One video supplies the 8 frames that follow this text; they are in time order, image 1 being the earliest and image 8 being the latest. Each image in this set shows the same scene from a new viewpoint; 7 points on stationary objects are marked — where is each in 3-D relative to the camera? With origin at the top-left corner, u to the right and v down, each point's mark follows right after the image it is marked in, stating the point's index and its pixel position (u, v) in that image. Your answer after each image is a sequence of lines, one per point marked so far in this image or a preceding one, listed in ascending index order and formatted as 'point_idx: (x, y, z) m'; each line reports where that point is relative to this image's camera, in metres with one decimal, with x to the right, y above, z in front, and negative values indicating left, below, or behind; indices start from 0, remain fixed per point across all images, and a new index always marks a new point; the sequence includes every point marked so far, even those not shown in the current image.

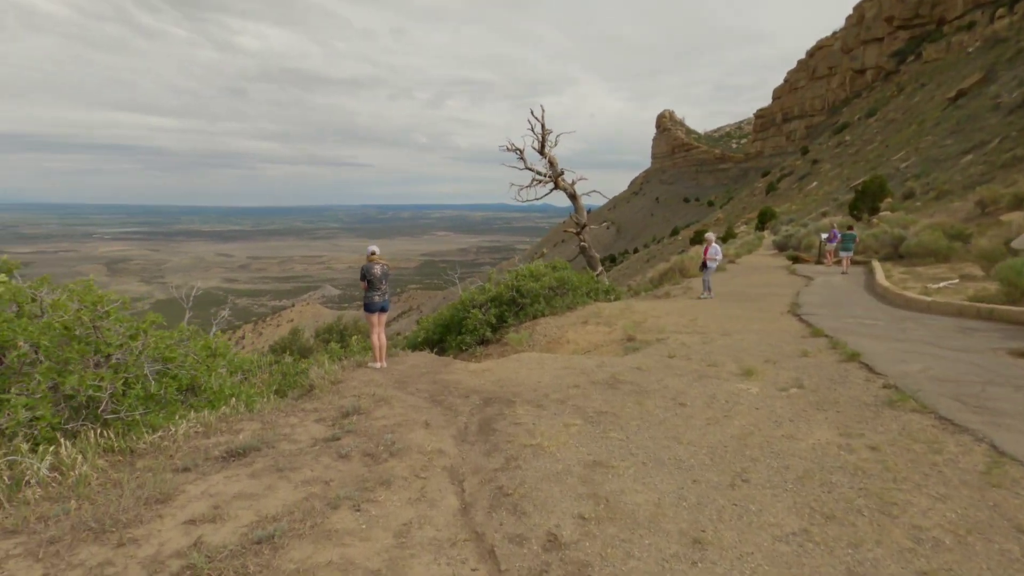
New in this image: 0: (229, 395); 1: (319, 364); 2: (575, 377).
0: (-2.7, -1.0, +5.1) m
1: (-2.6, -1.1, +7.3) m
2: (+0.7, -0.9, +5.5) m
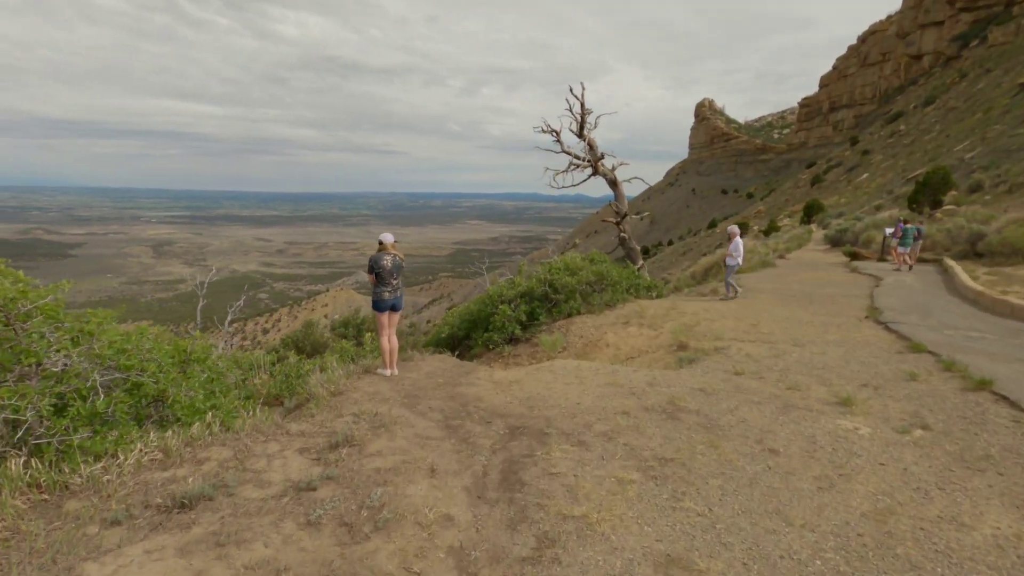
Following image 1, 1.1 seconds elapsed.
0: (-2.4, -1.0, +4.2) m
1: (-2.2, -1.0, +6.5) m
2: (+0.9, -0.9, +4.5) m
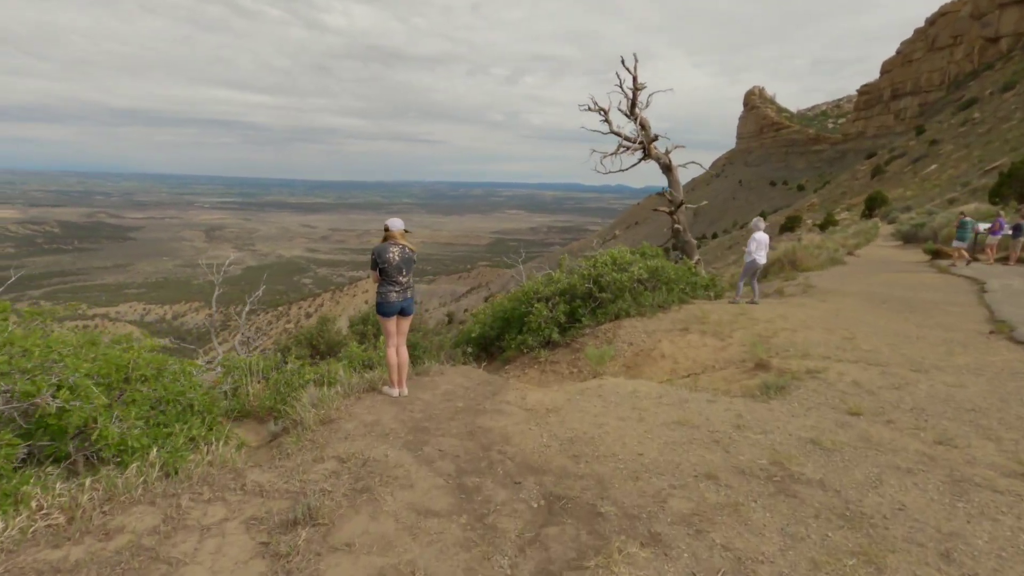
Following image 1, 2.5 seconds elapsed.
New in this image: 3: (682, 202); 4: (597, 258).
0: (-2.2, -0.9, +3.2) m
1: (-1.8, -1.0, +5.4) m
2: (+1.2, -1.0, +3.3) m
3: (+3.7, +1.9, +11.7) m
4: (+1.5, +0.5, +9.4) m
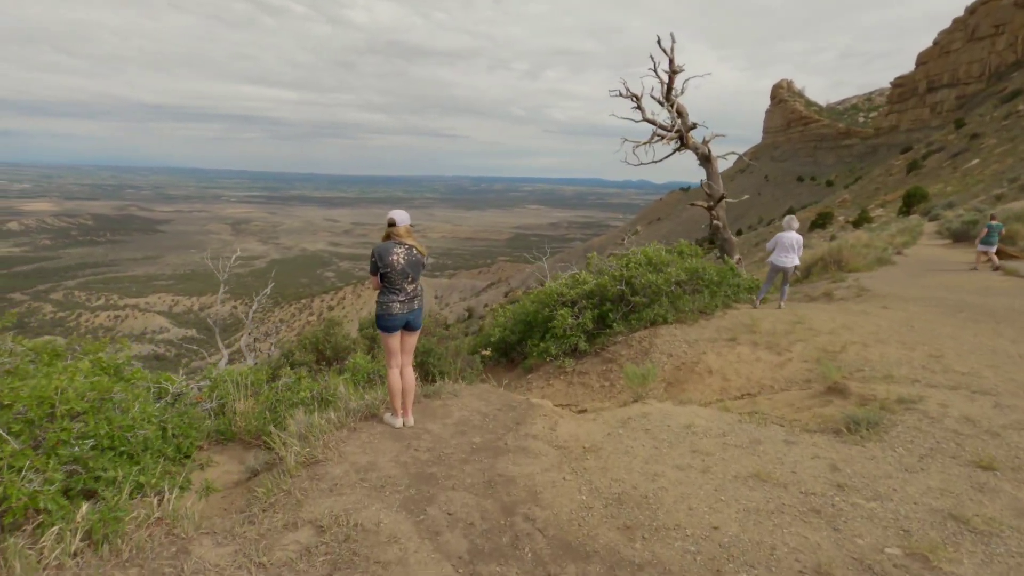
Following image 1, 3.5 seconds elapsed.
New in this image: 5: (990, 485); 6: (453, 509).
0: (-2.1, -1.0, +2.5) m
1: (-1.6, -1.0, +4.7) m
2: (+1.3, -1.1, +2.4) m
3: (+4.2, +1.8, +10.8) m
4: (+1.9, +0.5, +8.5) m
5: (+2.5, -1.0, +2.8) m
6: (-0.3, -1.1, +2.6) m
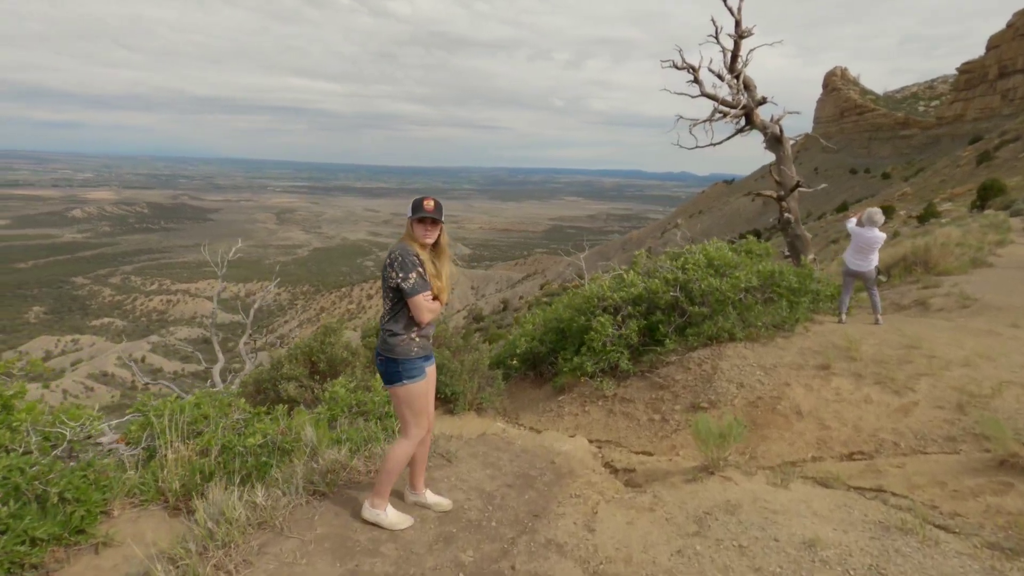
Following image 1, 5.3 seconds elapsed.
0: (-2.1, -1.1, +1.3) m
1: (-1.5, -1.1, +3.5) m
2: (+1.3, -1.2, +1.0) m
3: (+4.8, +1.8, +9.1) m
4: (+2.3, +0.4, +7.0) m
5: (+2.5, -1.2, +1.3) m
6: (-0.3, -1.2, +1.3) m
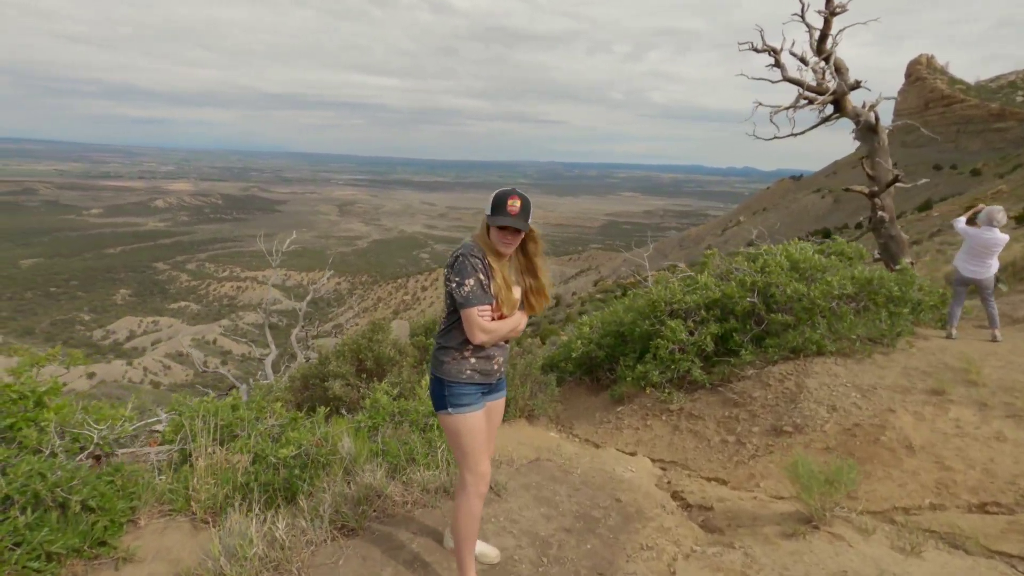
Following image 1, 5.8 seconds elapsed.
0: (-2.0, -1.1, +1.1) m
1: (-1.1, -1.1, +3.2) m
2: (+1.4, -1.3, +0.4) m
3: (+5.7, +1.6, +8.1) m
4: (+3.0, +0.3, +6.3) m
5: (+2.6, -1.3, +0.6) m
6: (-0.2, -1.3, +0.9) m
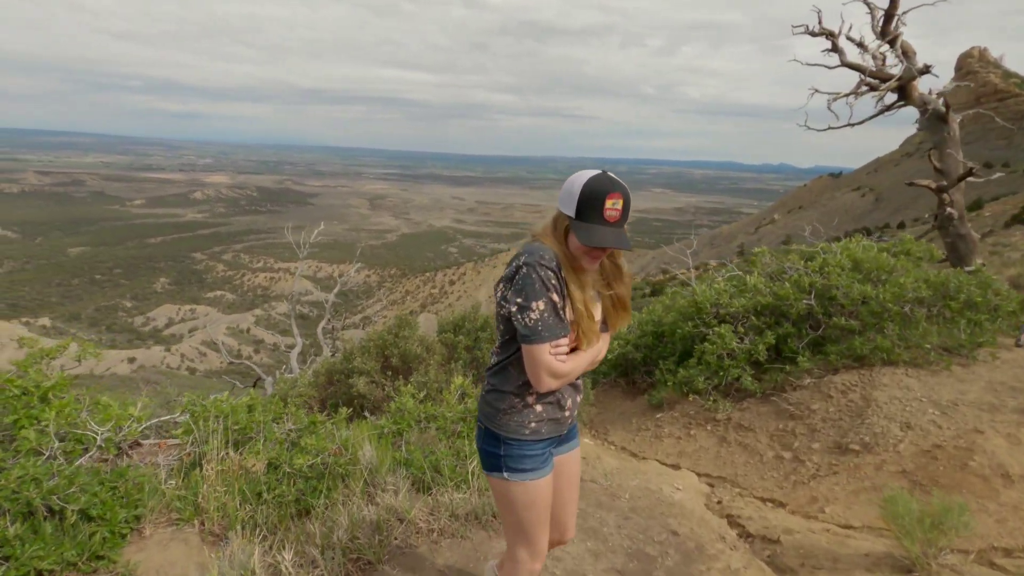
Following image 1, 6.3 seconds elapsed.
0: (-1.9, -1.0, +0.8) m
1: (-0.9, -1.0, +2.8) m
2: (+1.4, -1.4, 0.0) m
3: (+6.2, +1.6, +7.4) m
4: (+3.4, +0.3, +5.7) m
5: (+2.6, -1.4, +0.1) m
6: (-0.1, -1.3, +0.6) m
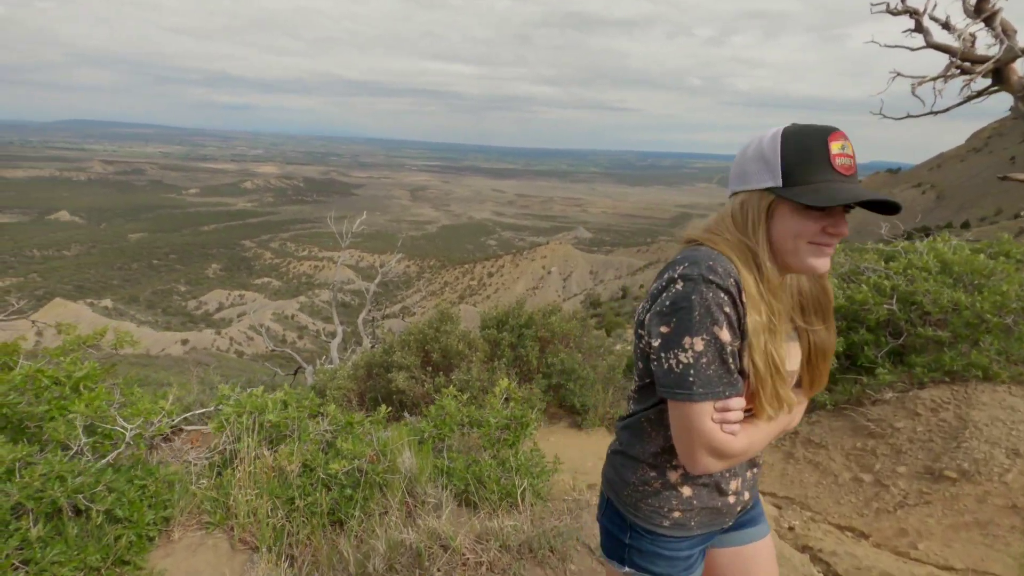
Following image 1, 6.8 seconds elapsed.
0: (-1.7, -1.0, +0.6) m
1: (-0.7, -1.0, +2.6) m
2: (+1.5, -1.4, -0.4) m
3: (+6.8, +1.5, +6.6) m
4: (+3.8, +0.3, +5.2) m
5: (+2.7, -1.4, -0.4) m
6: (0.0, -1.3, +0.3) m
